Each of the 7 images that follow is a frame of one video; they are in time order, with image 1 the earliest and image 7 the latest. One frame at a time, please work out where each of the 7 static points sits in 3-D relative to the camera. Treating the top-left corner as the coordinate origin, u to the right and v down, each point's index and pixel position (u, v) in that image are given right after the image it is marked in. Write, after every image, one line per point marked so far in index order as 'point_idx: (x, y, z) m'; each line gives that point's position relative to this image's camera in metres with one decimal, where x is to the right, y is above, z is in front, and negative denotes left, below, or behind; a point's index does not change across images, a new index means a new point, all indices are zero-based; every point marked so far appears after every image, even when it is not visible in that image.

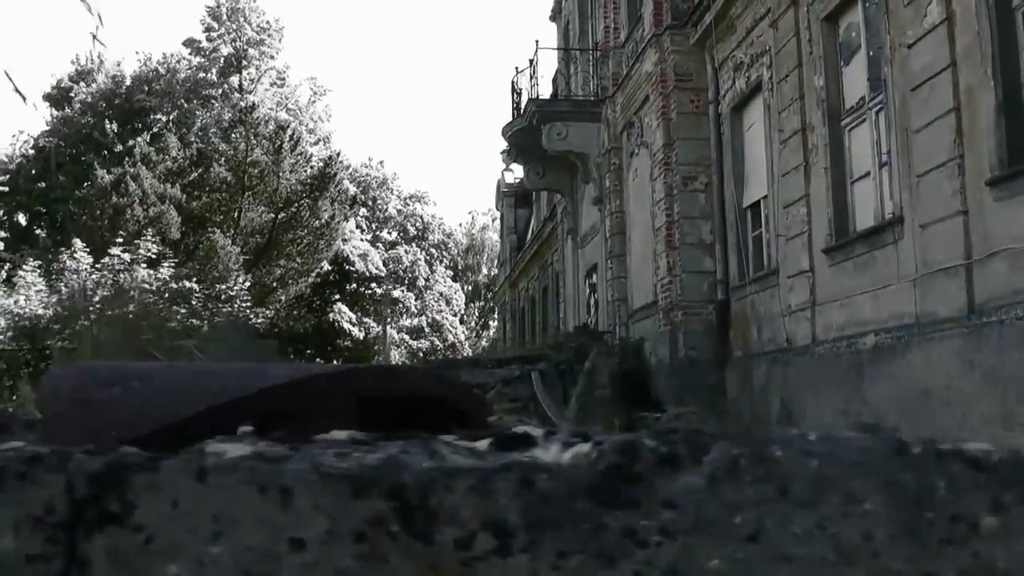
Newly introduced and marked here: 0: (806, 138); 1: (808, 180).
0: (+1.4, +0.7, +7.2) m
1: (+1.4, +0.5, +7.1) m
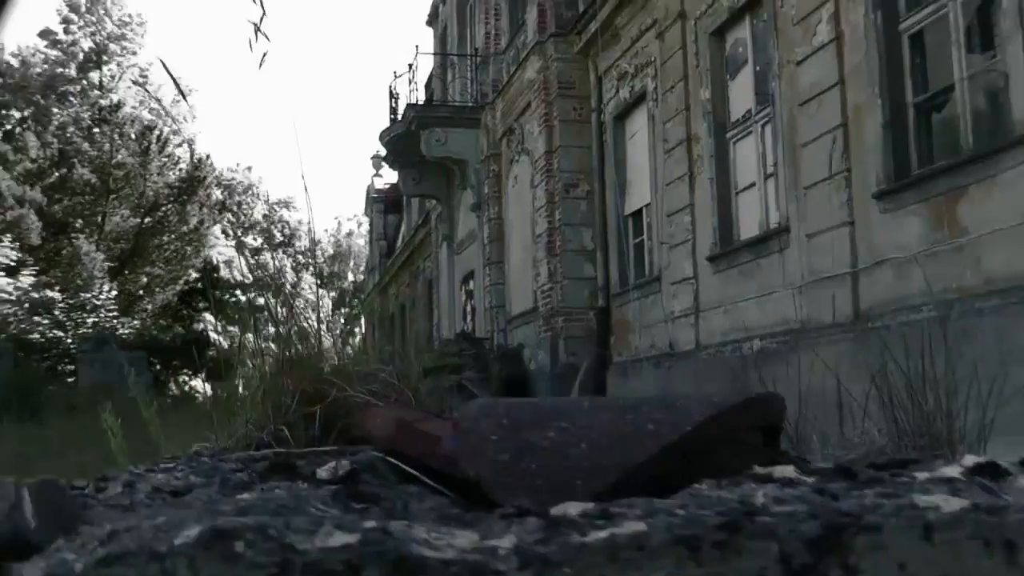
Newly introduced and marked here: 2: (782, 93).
0: (+0.9, +0.7, +7.4) m
1: (+0.9, +0.5, +7.3) m
2: (+1.1, +0.8, +6.3) m
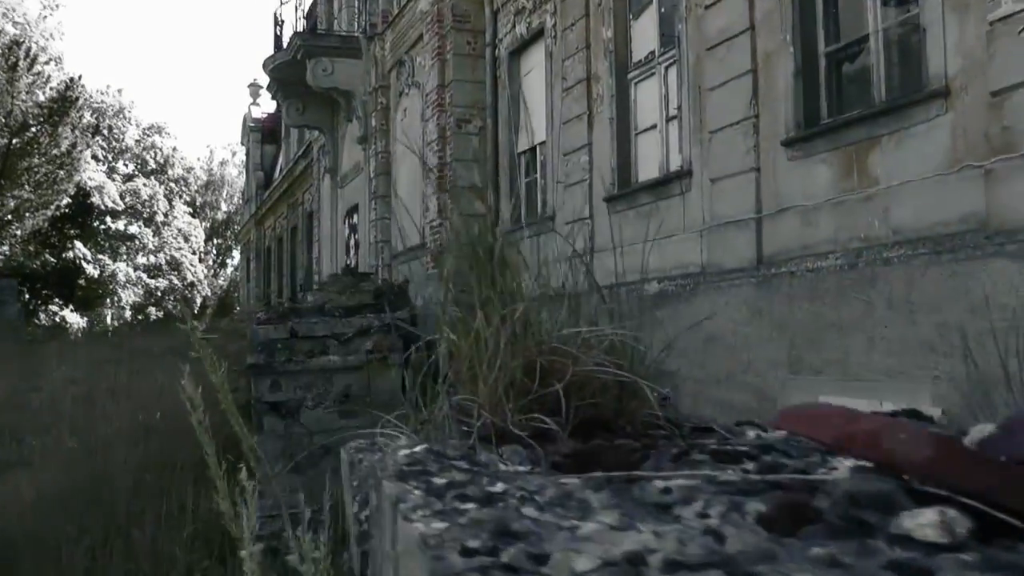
0: (+0.4, +1.0, +7.3) m
1: (+0.4, +0.8, +7.3) m
2: (+0.7, +1.0, +6.2) m
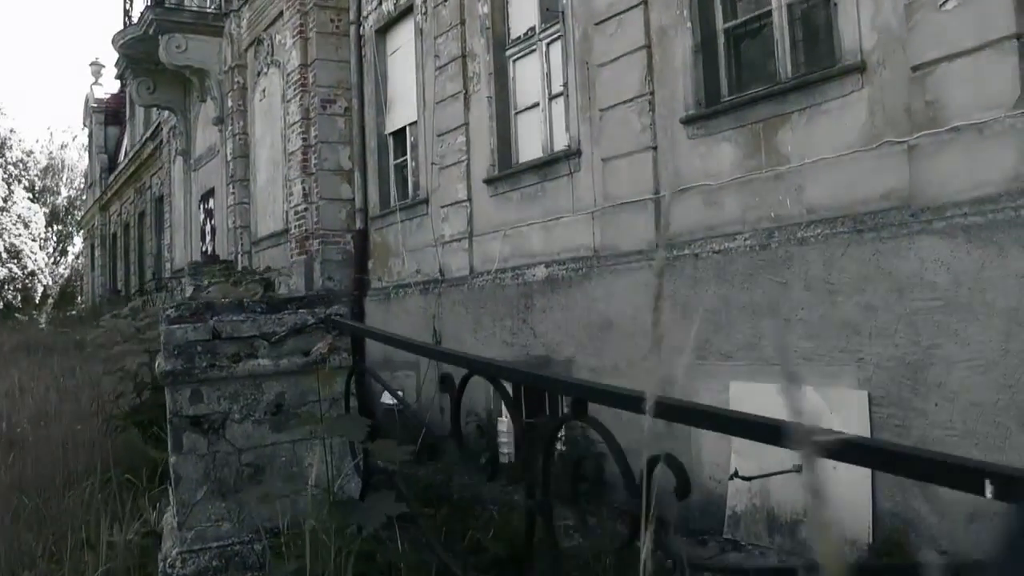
0: (-0.2, +1.0, +7.0) m
1: (-0.2, +0.8, +7.0) m
2: (+0.2, +1.1, +6.0) m
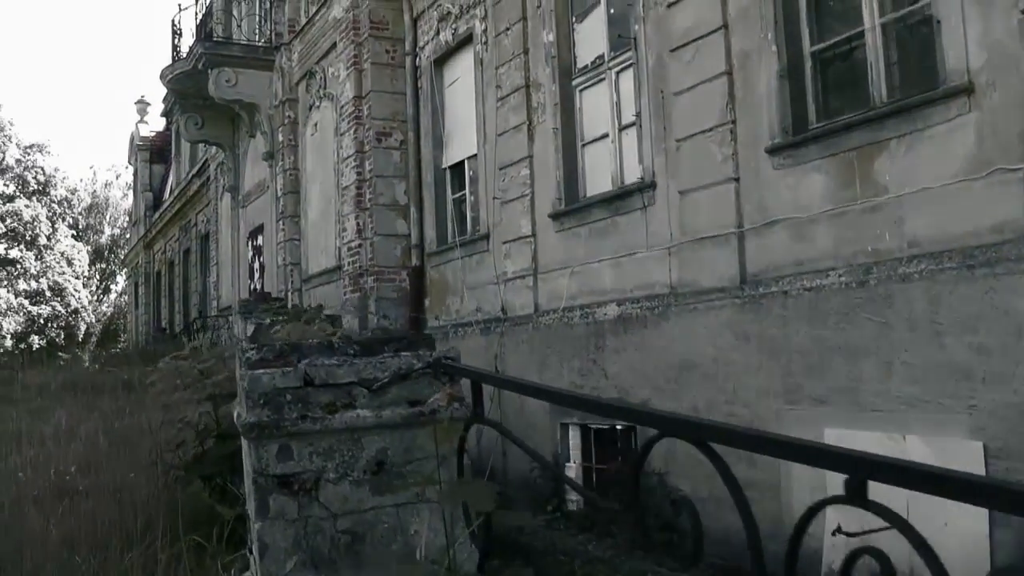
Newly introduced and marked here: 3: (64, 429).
0: (+0.1, +0.9, +6.8) m
1: (+0.1, +0.7, +6.7) m
2: (+0.5, +1.0, +5.7) m
3: (-1.8, -0.6, +6.0) m
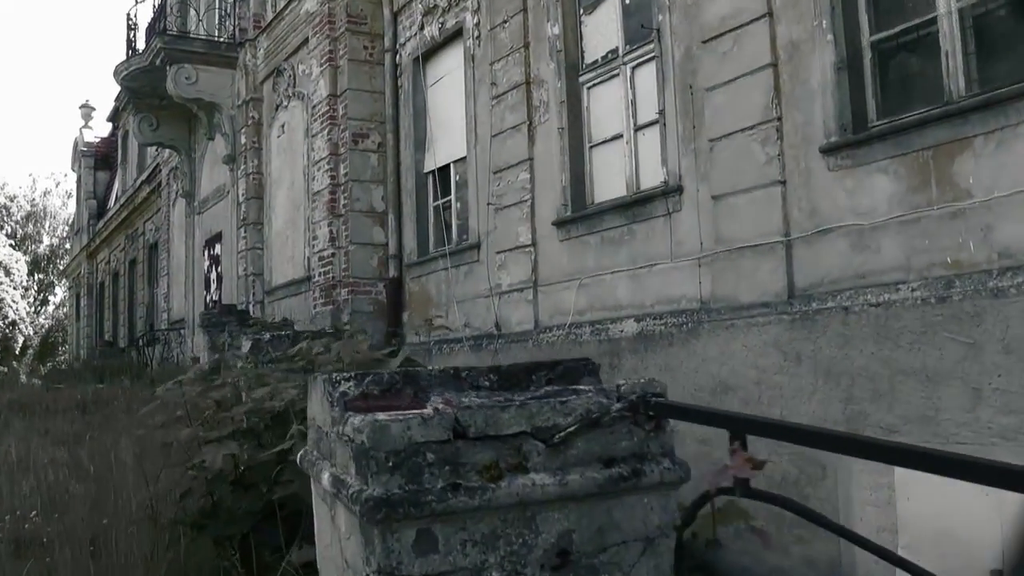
0: (+0.1, +0.8, +6.2) m
1: (+0.1, +0.6, +6.2) m
2: (+0.6, +0.9, +5.2) m
3: (-1.8, -0.6, +5.3) m
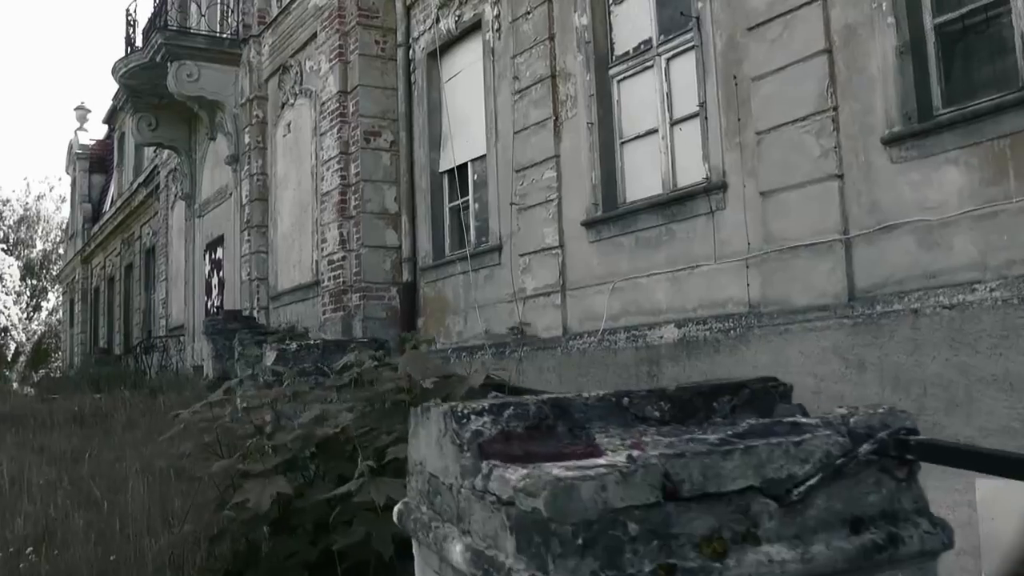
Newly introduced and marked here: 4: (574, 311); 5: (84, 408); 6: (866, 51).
0: (+0.2, +0.8, +5.9) m
1: (+0.2, +0.6, +5.9) m
2: (+0.7, +0.9, +4.9) m
3: (-1.7, -0.6, +5.0) m
4: (+0.2, -0.1, +5.7) m
5: (-2.3, -0.6, +7.9) m
6: (+1.0, +0.7, +4.2) m
